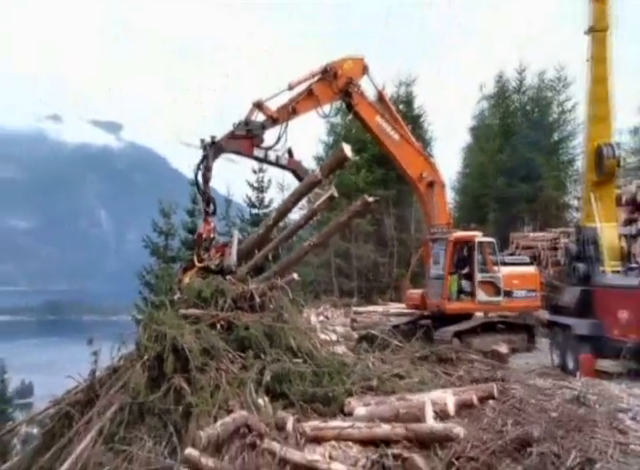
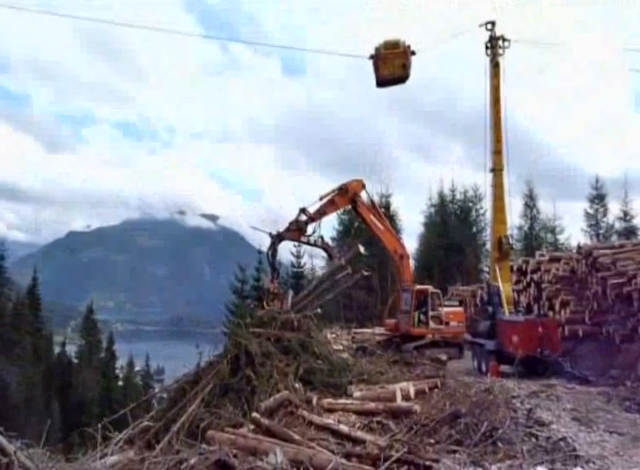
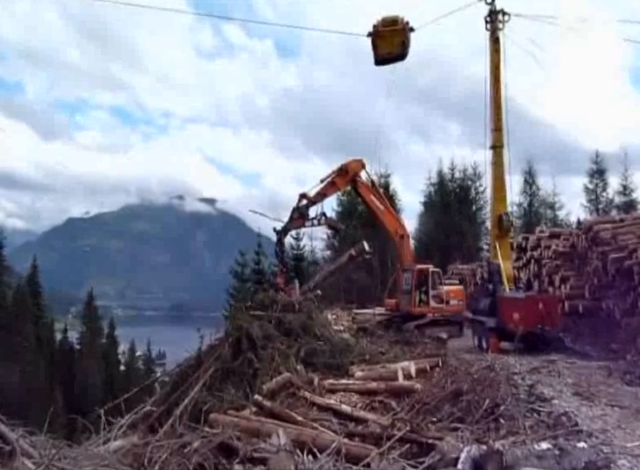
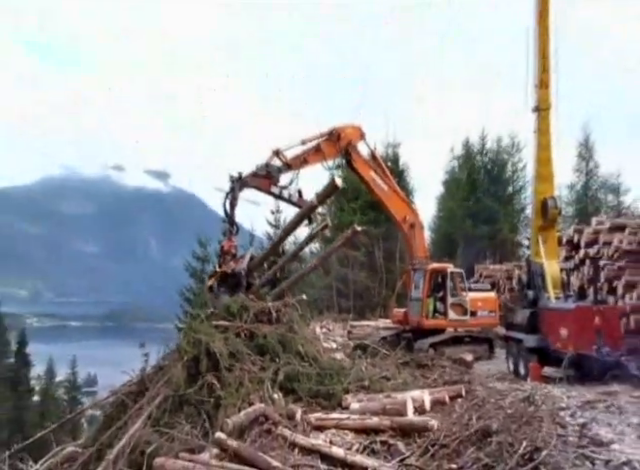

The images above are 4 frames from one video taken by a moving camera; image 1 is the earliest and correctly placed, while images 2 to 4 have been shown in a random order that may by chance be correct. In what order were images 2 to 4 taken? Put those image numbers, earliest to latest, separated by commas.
4, 2, 3
